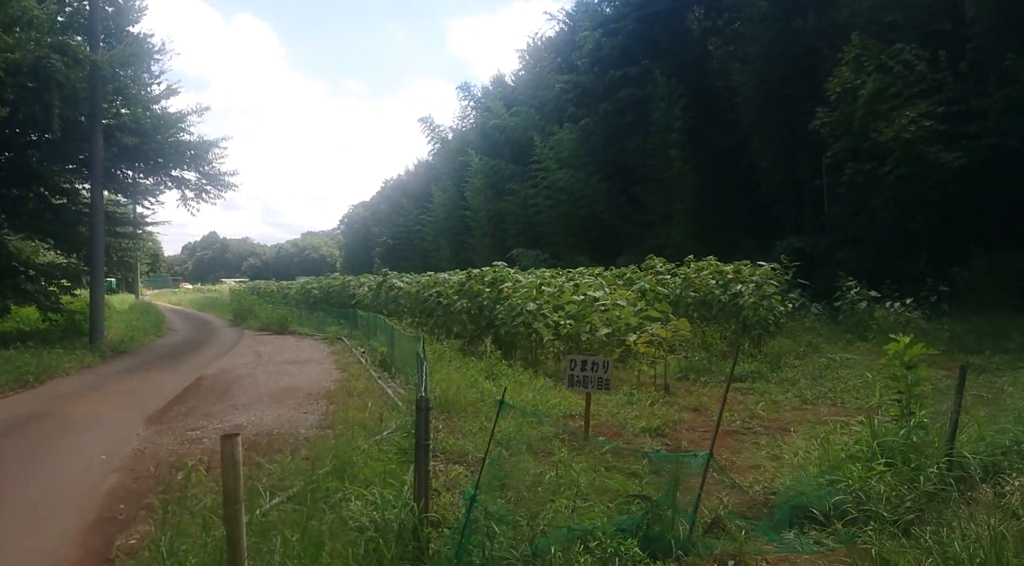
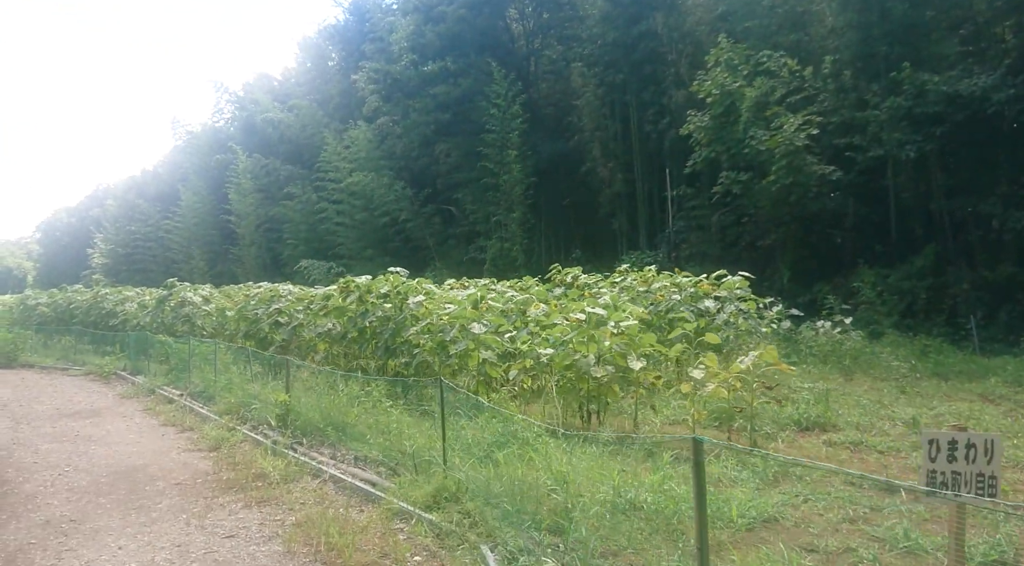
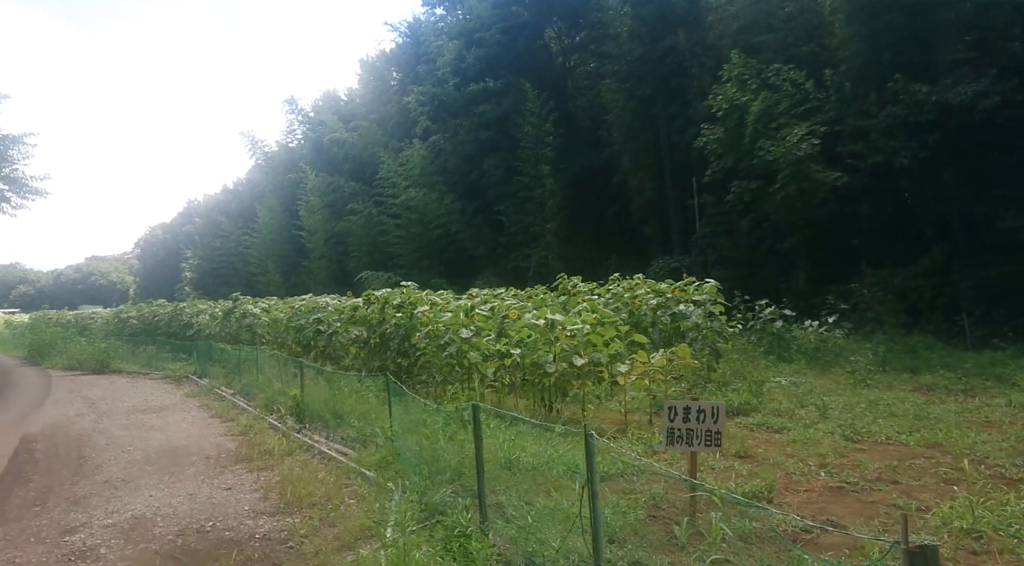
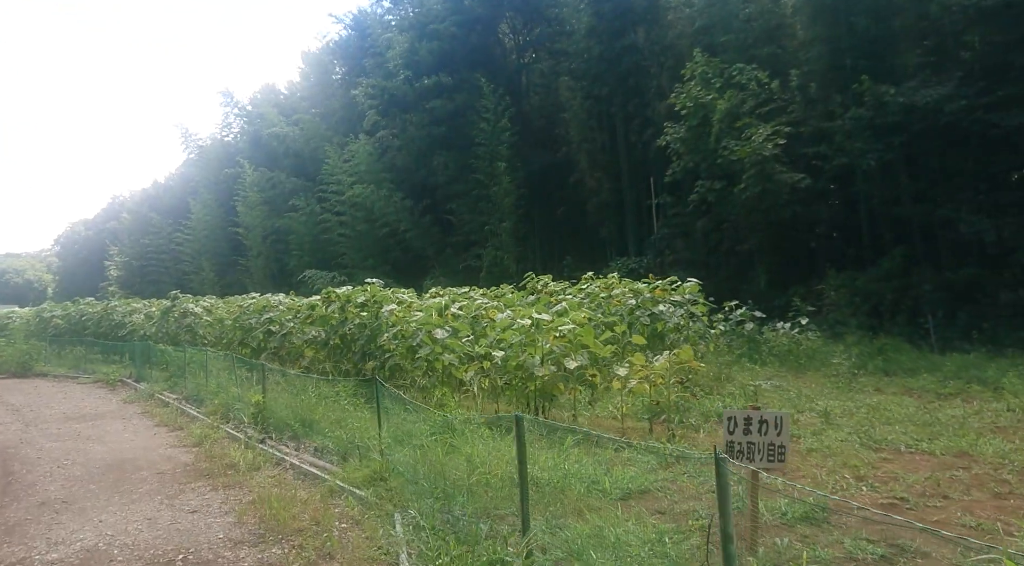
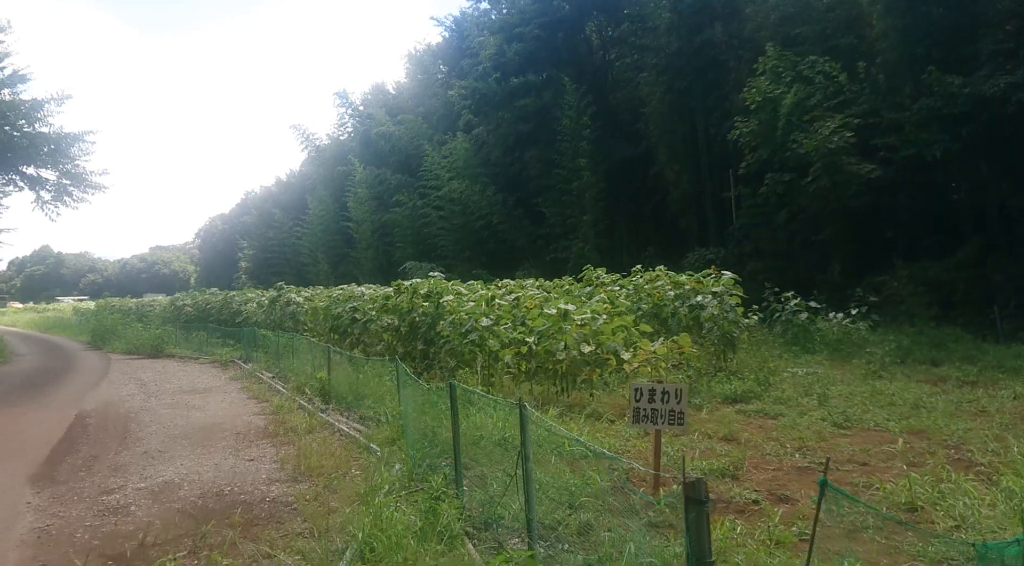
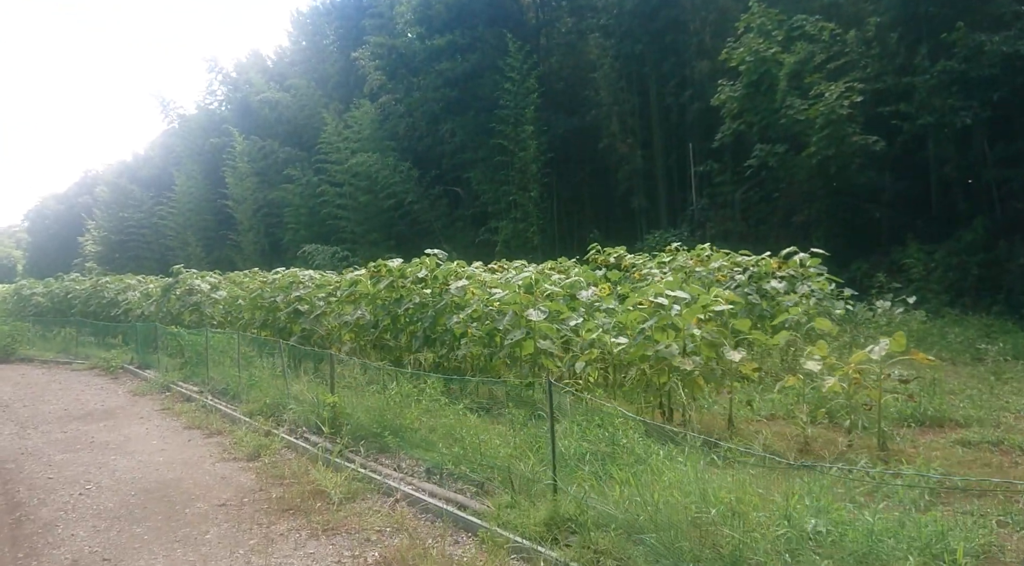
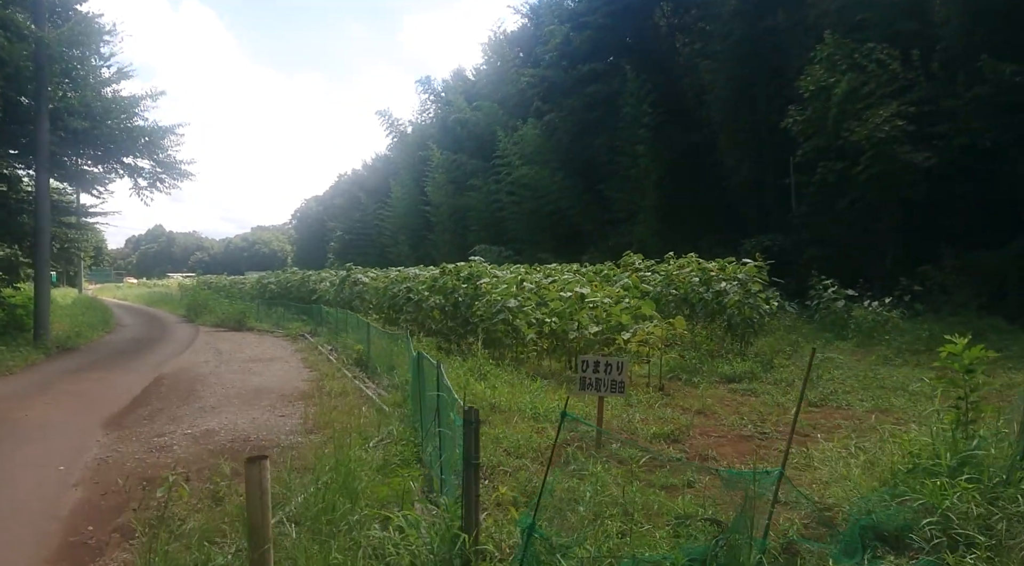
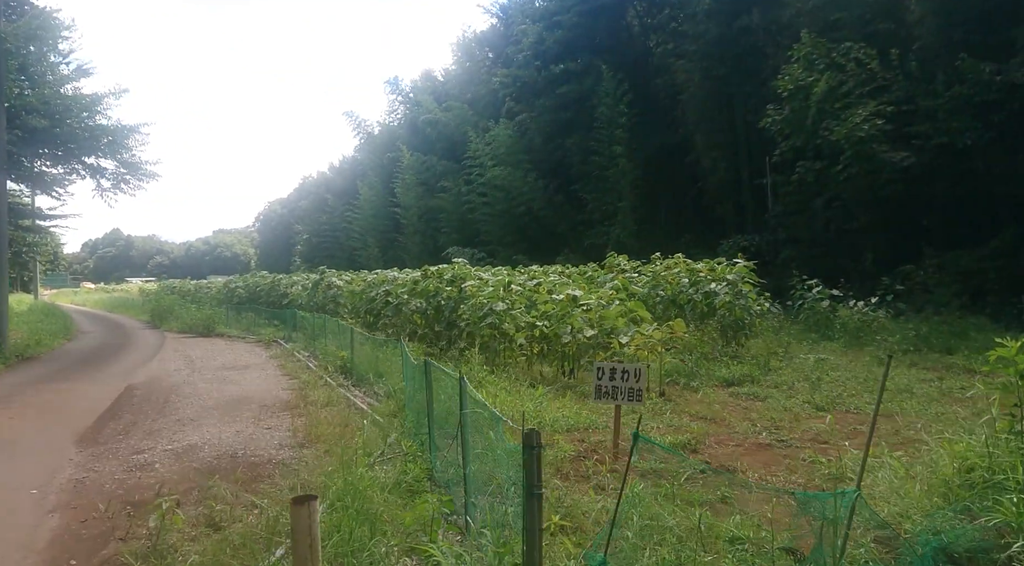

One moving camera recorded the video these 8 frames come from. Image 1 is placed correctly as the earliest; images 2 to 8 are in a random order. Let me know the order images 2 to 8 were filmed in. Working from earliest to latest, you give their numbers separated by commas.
7, 8, 5, 3, 4, 2, 6
